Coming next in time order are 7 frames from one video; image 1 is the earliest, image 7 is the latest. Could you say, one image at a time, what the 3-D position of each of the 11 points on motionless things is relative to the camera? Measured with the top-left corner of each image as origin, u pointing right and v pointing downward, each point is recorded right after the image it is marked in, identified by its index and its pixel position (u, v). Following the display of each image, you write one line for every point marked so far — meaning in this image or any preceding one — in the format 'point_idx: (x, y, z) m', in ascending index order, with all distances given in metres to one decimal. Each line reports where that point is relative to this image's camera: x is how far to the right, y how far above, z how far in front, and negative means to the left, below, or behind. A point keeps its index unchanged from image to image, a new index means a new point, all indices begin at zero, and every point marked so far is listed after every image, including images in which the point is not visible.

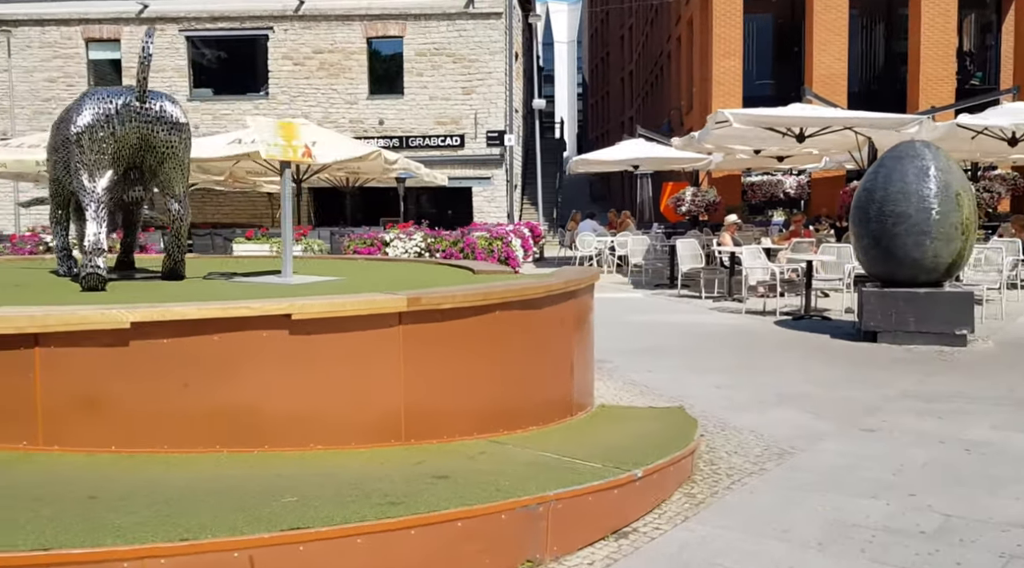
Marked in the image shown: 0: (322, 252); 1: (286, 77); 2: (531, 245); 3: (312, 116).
0: (-2.5, +0.4, +11.3) m
1: (-5.8, +5.4, +22.8) m
2: (+0.3, +0.6, +13.3) m
3: (-5.2, +4.4, +23.0) m
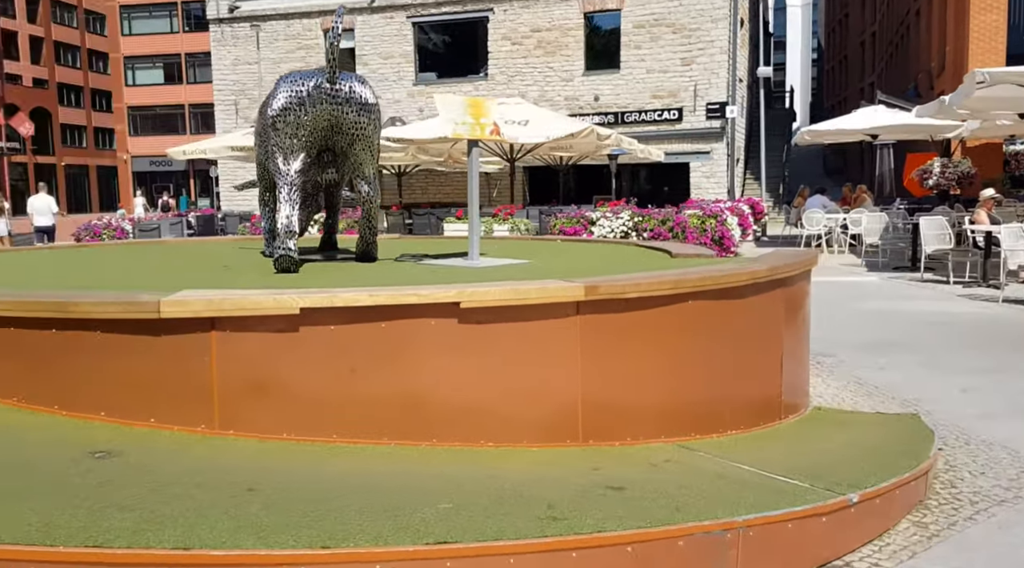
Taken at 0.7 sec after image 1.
0: (+0.2, +0.6, +11.3) m
1: (0.0, +5.9, +23.1) m
2: (+3.4, +0.9, +12.4) m
3: (+0.6, +5.0, +23.1) m
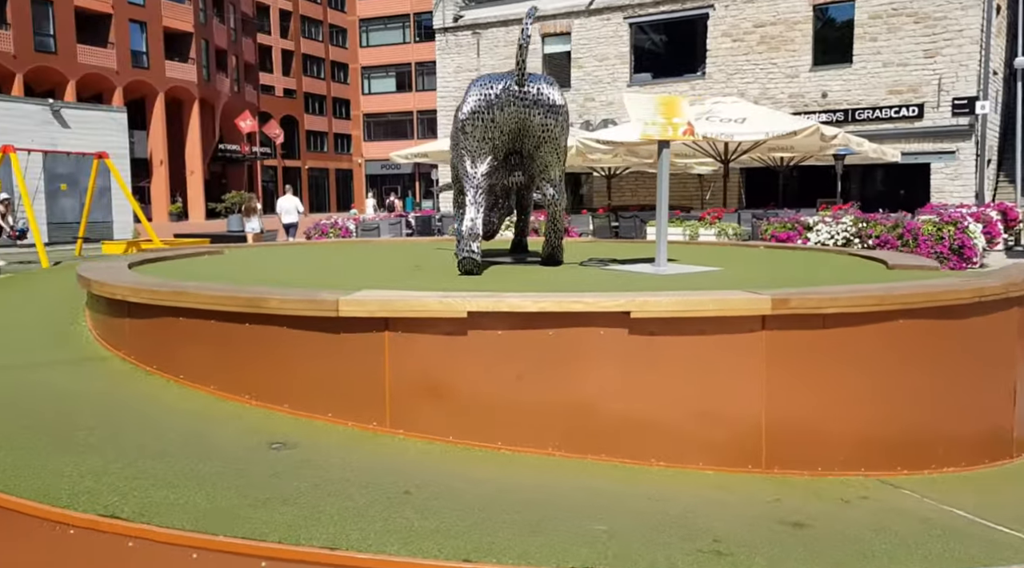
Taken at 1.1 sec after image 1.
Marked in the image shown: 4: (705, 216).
0: (+2.8, +0.6, +10.7) m
1: (+5.6, +5.8, +22.2) m
2: (+6.2, +0.7, +11.1) m
3: (+6.2, +4.8, +22.2) m
4: (+2.5, +0.9, +11.6) m
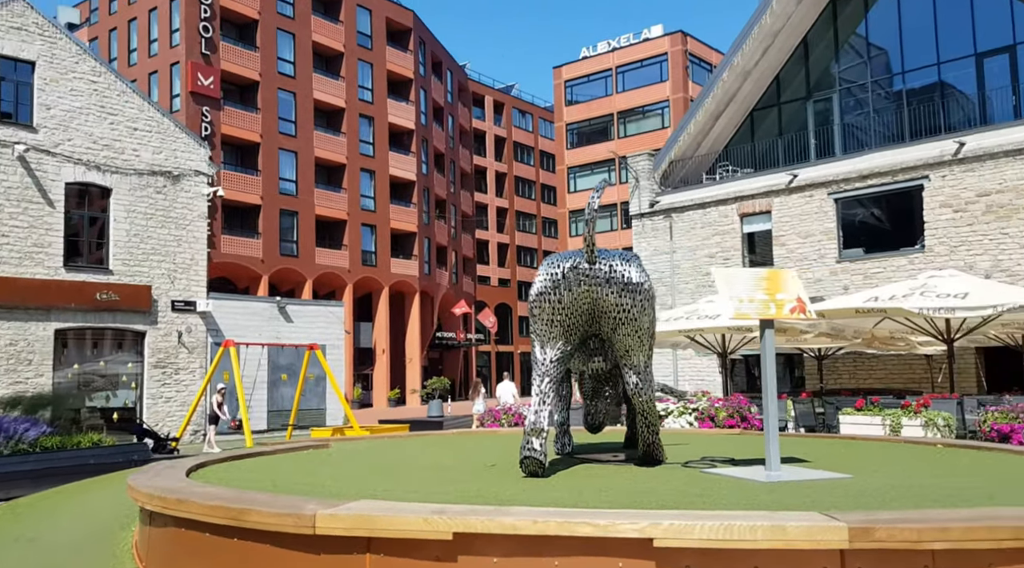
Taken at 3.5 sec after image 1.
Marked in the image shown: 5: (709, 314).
0: (+4.6, -1.5, +9.2) m
1: (+10.2, +1.4, +20.5) m
2: (+8.0, -1.3, +8.7) m
3: (+10.8, +0.4, +20.1) m
4: (+4.6, -1.4, +10.2) m
5: (+4.1, -0.6, +18.0) m
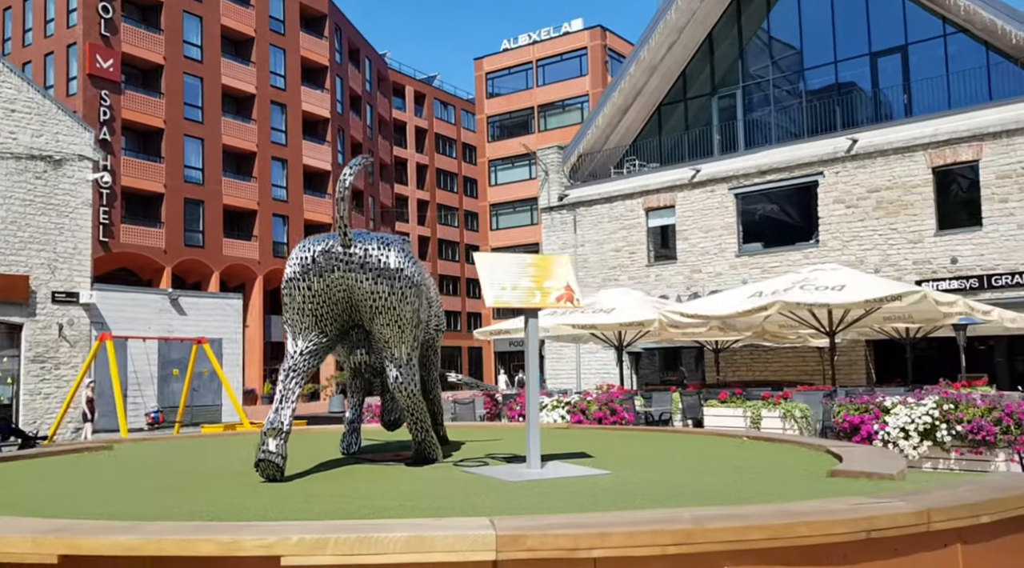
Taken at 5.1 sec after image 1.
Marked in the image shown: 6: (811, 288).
0: (+3.1, -1.4, +9.2) m
1: (+7.8, +1.5, +20.9) m
2: (+6.5, -1.3, +9.0) m
3: (+8.4, +0.6, +20.6) m
4: (+3.0, -1.3, +10.2) m
5: (+1.9, -0.5, +18.0) m
6: (+5.2, -0.1, +15.0) m
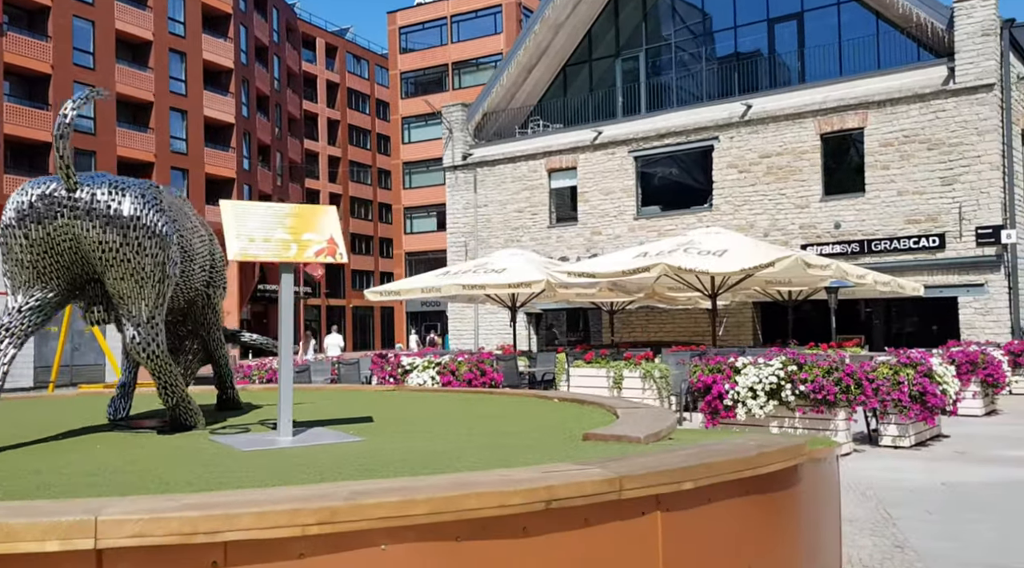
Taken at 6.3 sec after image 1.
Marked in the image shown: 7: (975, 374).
0: (+1.6, -1.0, +9.3) m
1: (+5.3, +2.4, +21.2) m
2: (+5.0, -0.9, +9.4) m
3: (+5.9, +1.5, +20.9) m
4: (+1.4, -0.8, +10.2) m
5: (-0.3, +0.3, +17.8) m
6: (+3.2, +0.6, +15.1) m
7: (+5.7, -1.1, +10.8) m
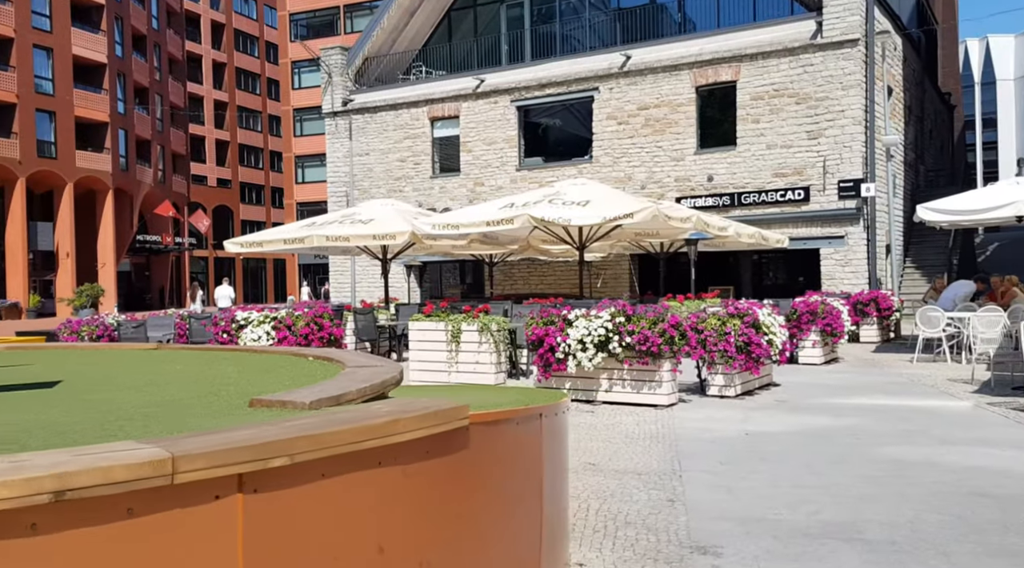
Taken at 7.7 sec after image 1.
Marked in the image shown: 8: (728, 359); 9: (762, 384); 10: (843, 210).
0: (-0.1, -0.5, +9.0) m
1: (+2.3, +3.6, +21.1) m
2: (+3.2, -0.4, +9.5) m
3: (+2.9, +2.6, +20.9) m
4: (-0.4, -0.2, +9.9) m
5: (-3.0, +1.3, +17.3) m
6: (+0.8, +1.4, +14.9) m
7: (+3.8, -0.5, +11.0) m
8: (+2.0, -0.7, +8.1) m
9: (+2.6, -1.0, +9.0) m
10: (+7.0, +1.6, +18.4) m
